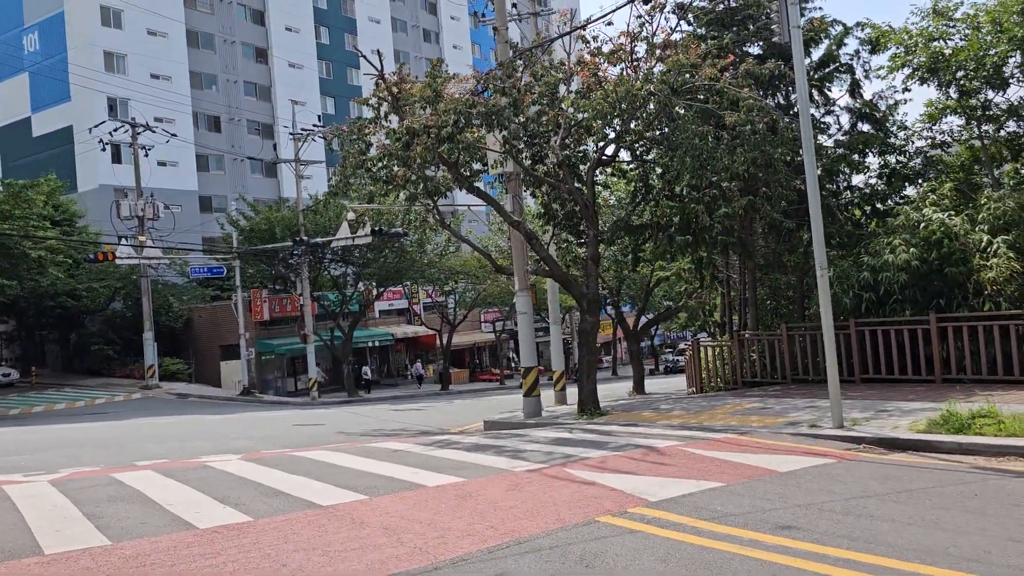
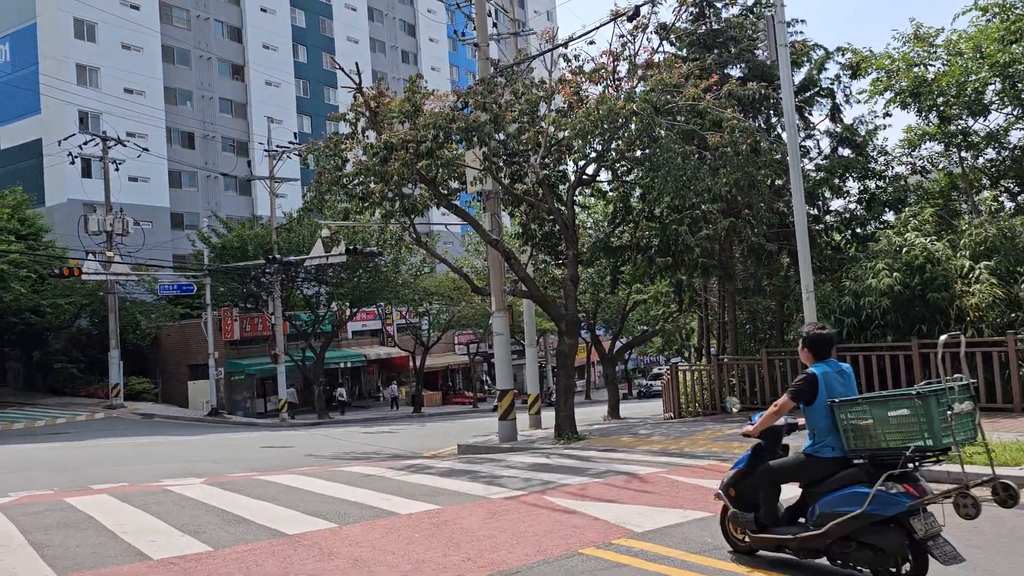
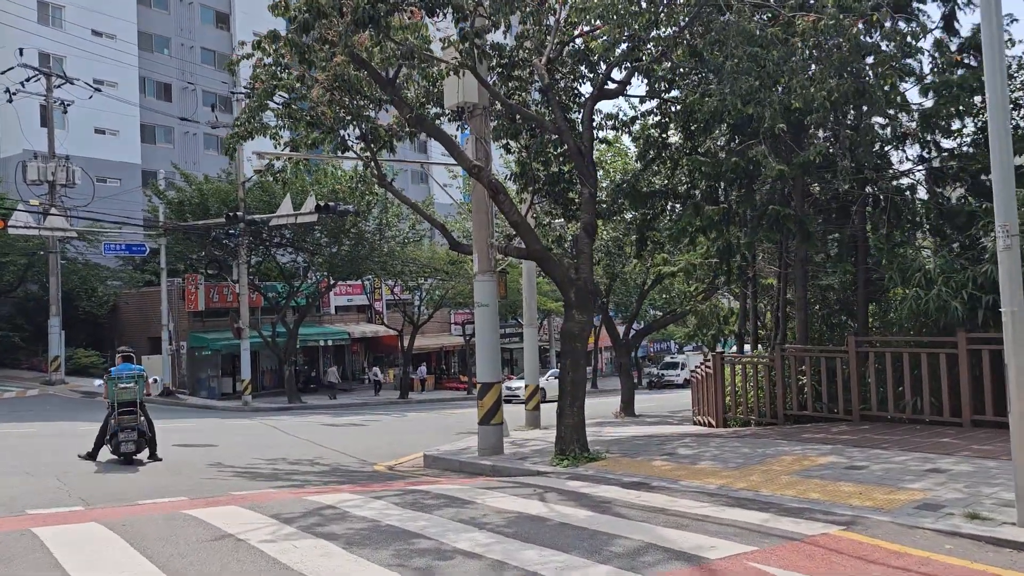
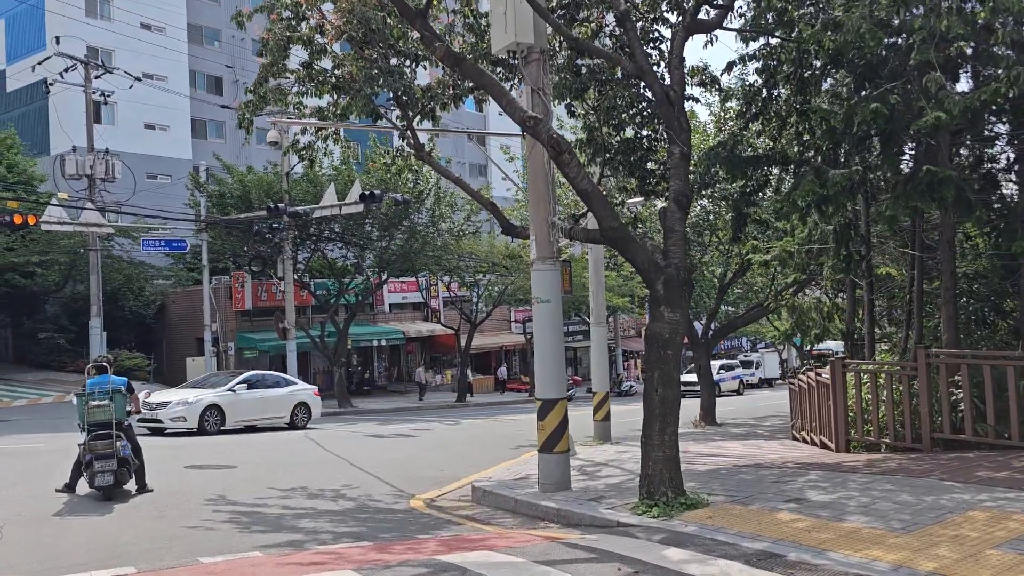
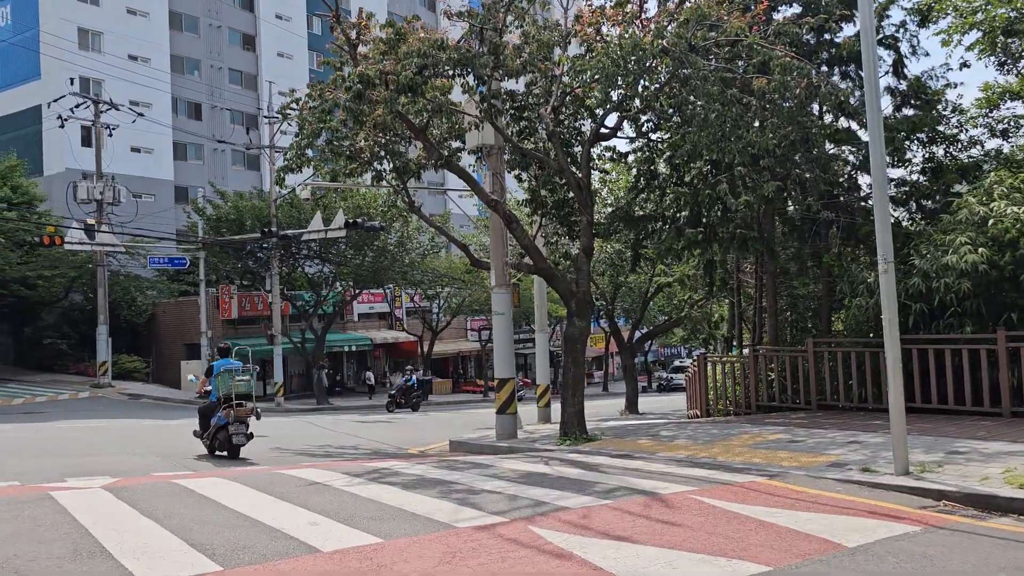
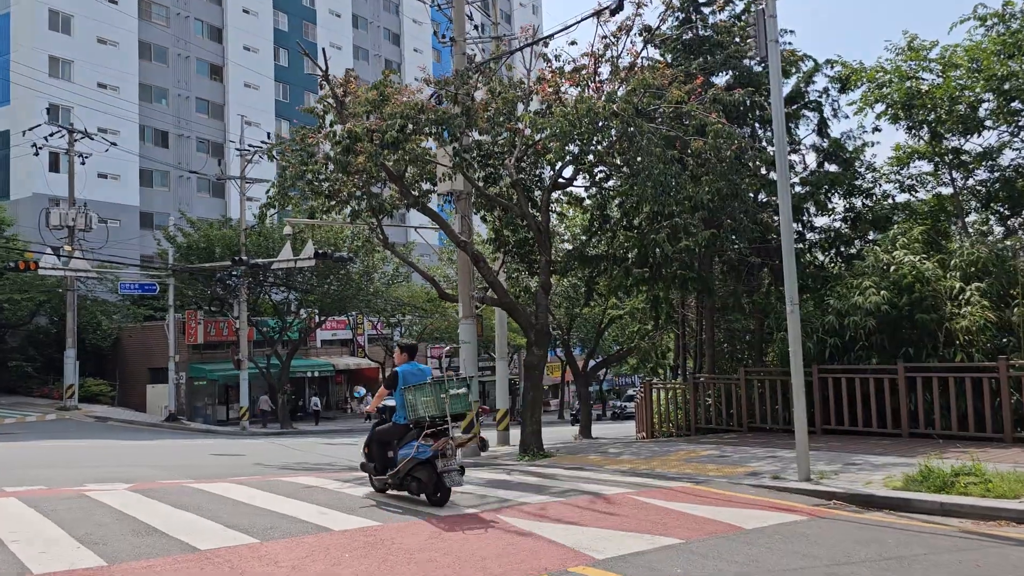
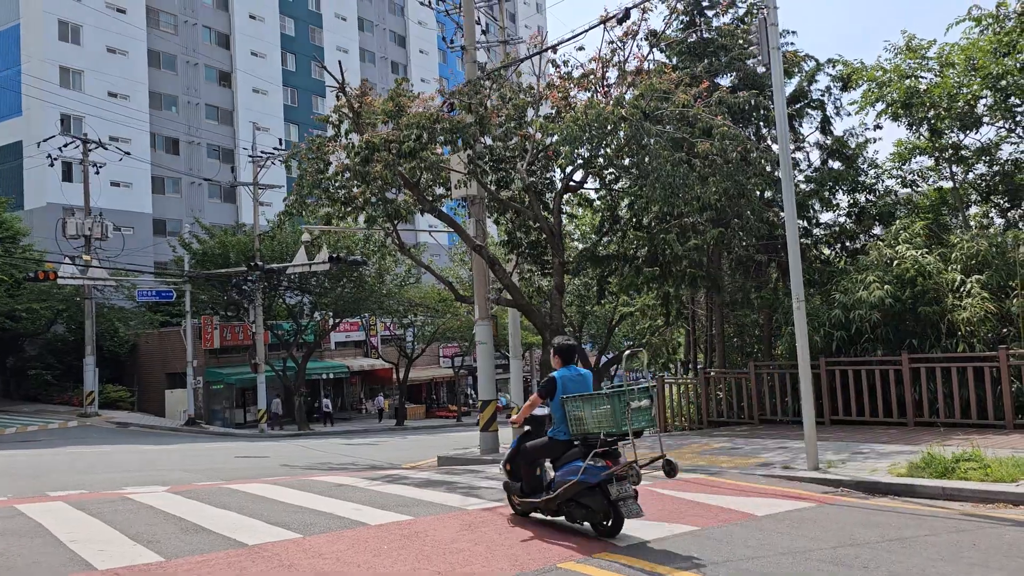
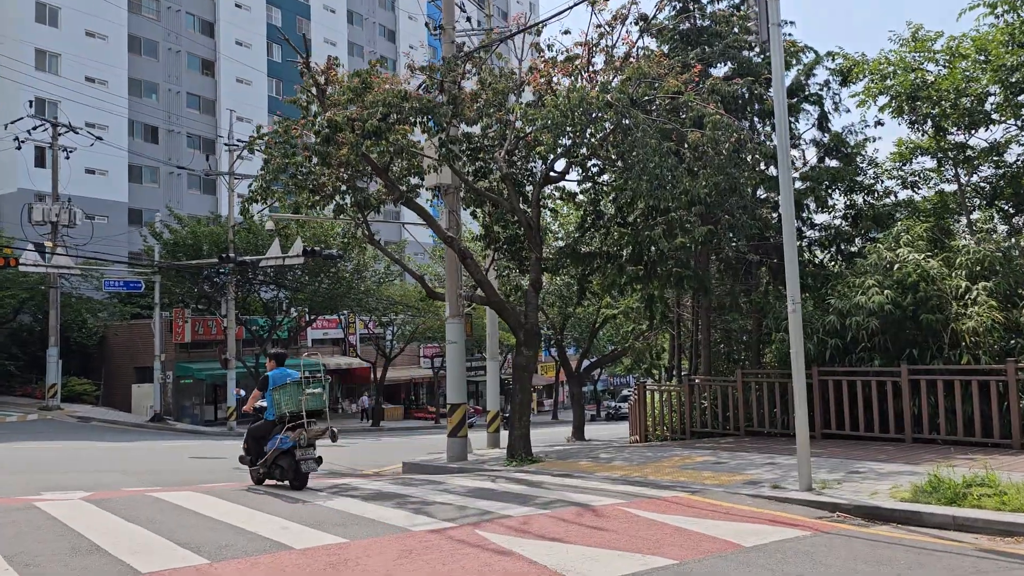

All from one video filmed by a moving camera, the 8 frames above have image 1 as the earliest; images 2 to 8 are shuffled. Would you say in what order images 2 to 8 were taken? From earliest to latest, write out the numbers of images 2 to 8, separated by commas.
2, 7, 6, 8, 5, 3, 4
